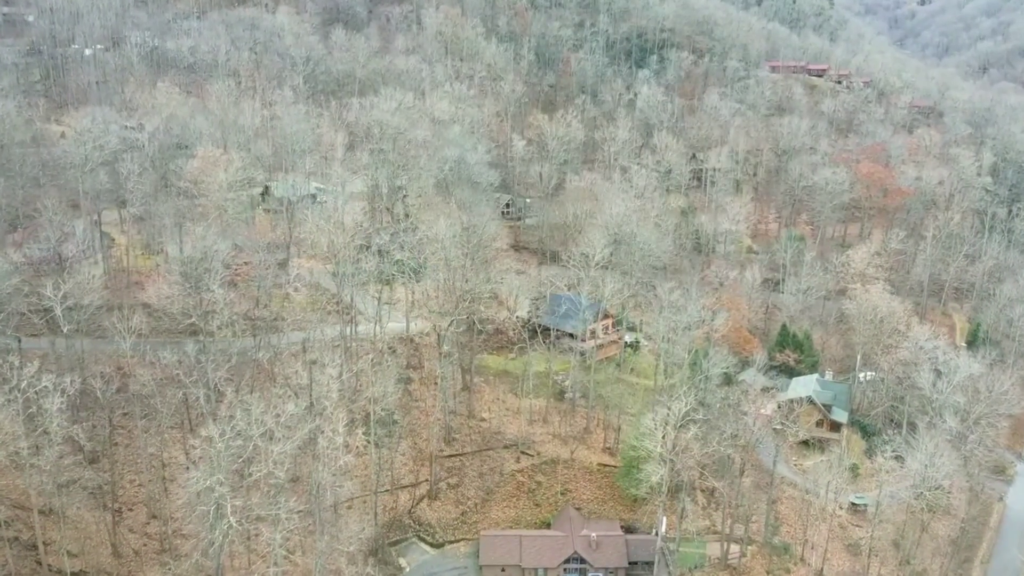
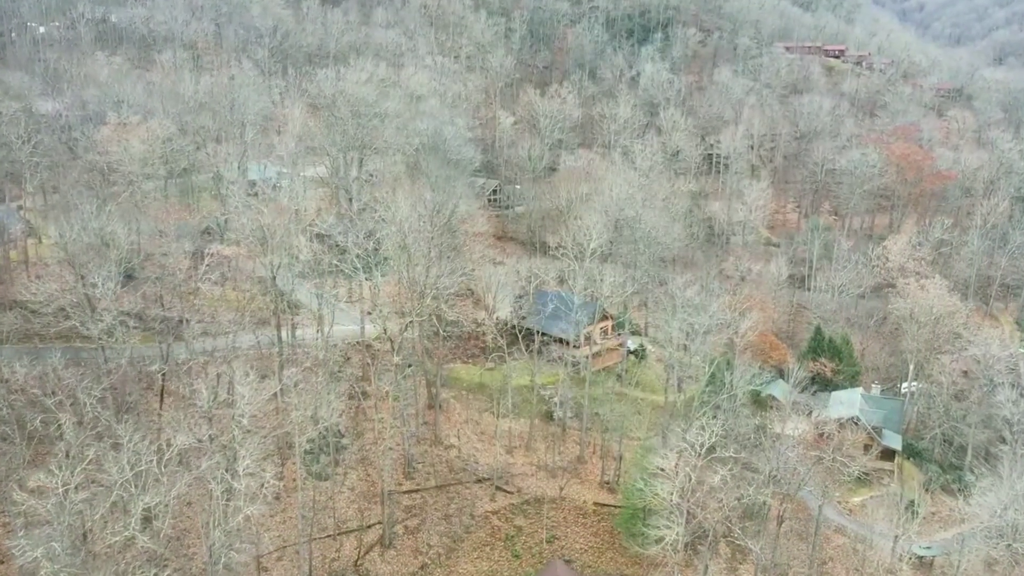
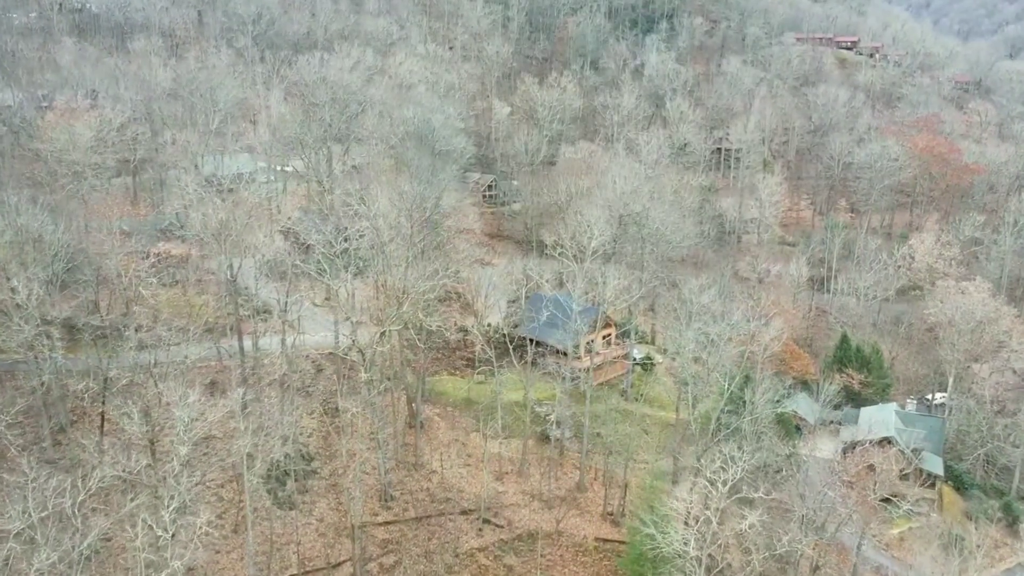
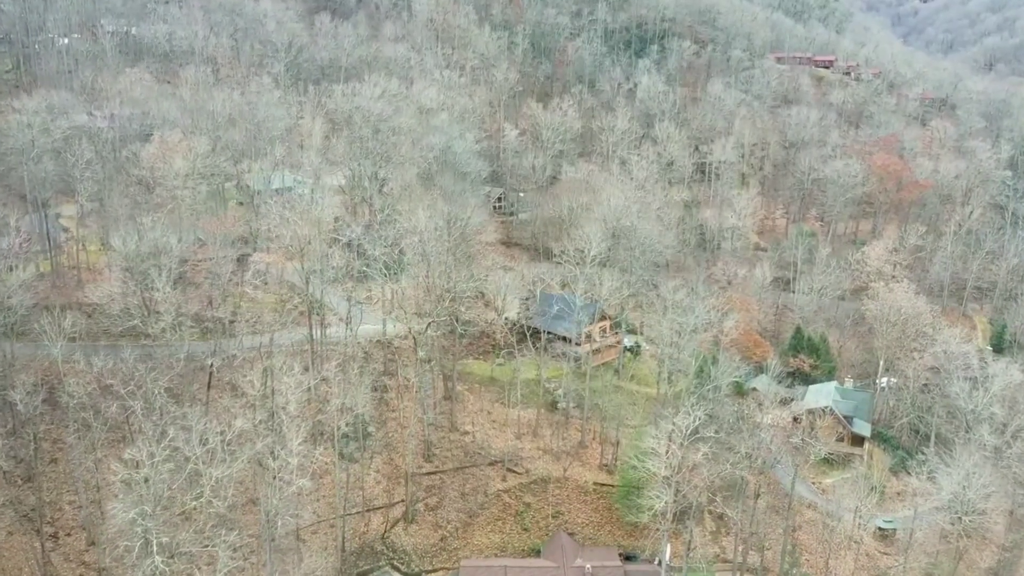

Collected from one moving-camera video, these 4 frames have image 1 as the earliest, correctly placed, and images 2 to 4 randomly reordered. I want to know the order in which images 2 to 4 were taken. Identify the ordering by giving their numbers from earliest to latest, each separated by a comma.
4, 2, 3
